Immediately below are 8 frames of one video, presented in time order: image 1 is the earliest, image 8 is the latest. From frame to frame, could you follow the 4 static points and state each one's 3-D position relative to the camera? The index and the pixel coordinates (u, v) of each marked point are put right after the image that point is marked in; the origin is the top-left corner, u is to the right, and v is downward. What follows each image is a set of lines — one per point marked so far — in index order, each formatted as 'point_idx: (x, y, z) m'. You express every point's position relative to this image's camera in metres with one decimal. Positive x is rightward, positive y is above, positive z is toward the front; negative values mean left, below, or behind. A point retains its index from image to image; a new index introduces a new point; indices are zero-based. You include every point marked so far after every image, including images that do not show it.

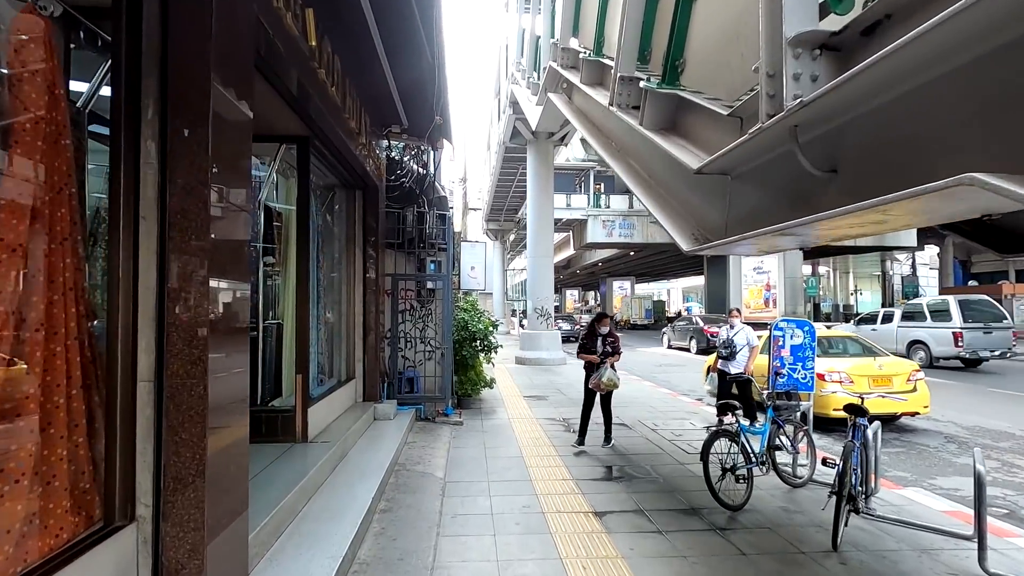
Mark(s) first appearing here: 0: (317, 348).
0: (-2.3, -0.7, +6.3) m
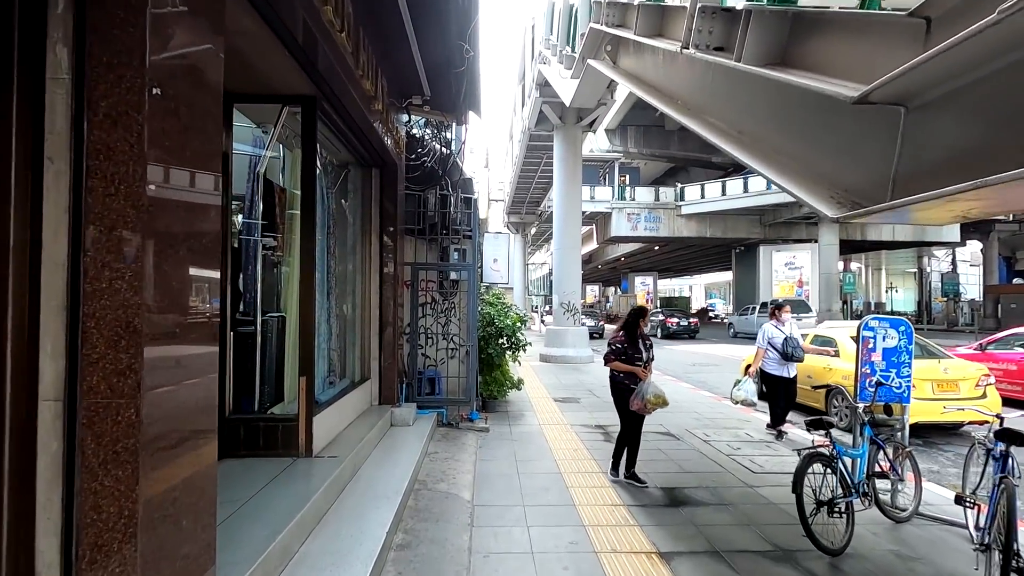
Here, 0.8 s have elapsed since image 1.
0: (-1.9, -0.6, +5.5) m
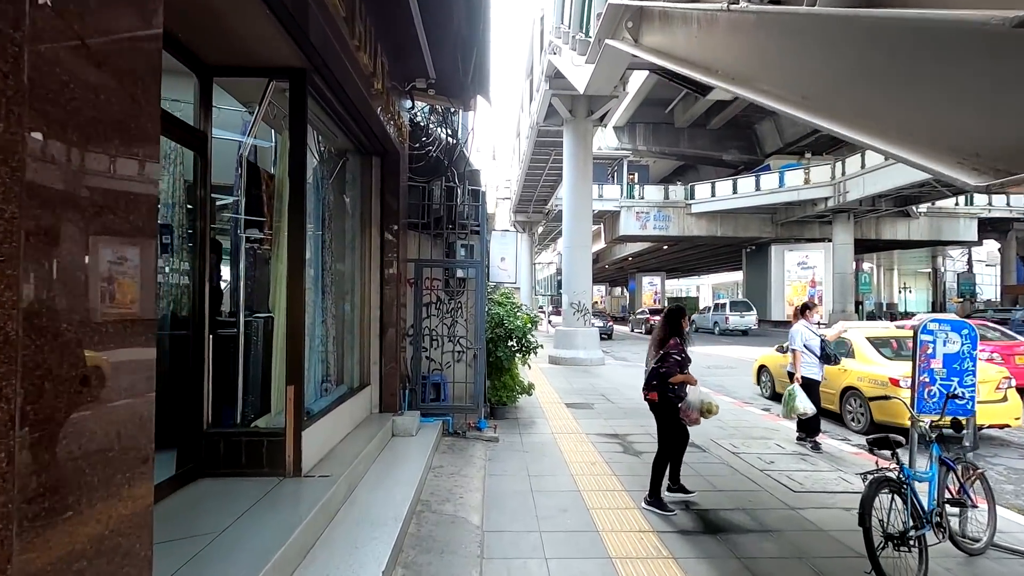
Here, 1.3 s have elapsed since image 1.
0: (-1.8, -0.6, +5.0) m
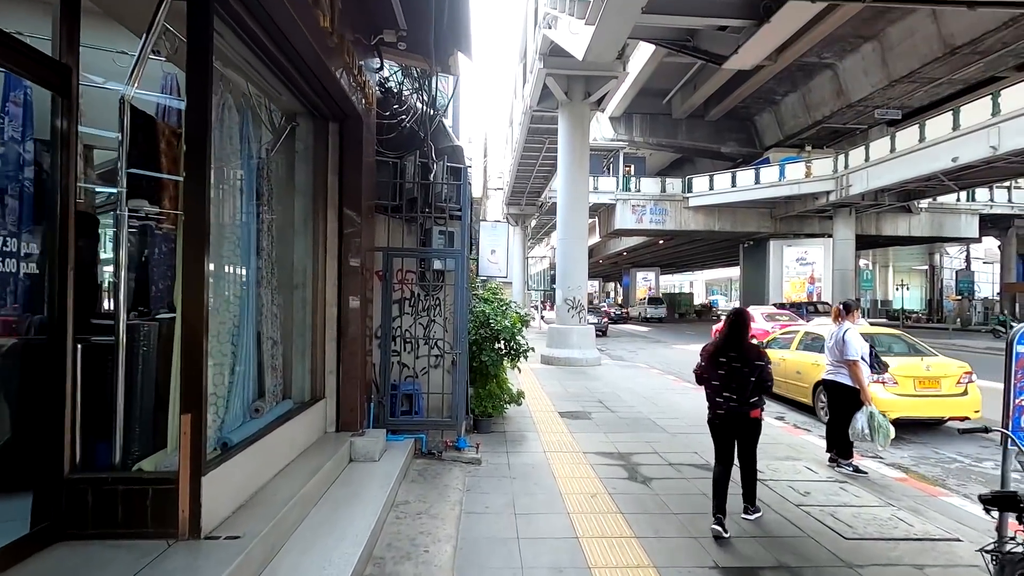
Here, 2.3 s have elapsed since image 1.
0: (-1.9, -0.5, +4.0) m
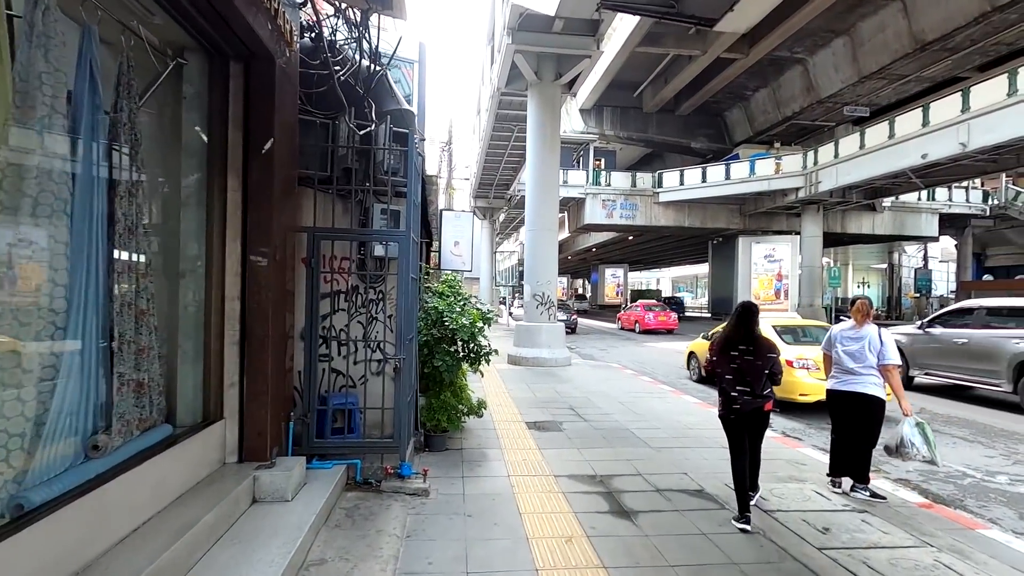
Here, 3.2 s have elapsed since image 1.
0: (-2.2, -0.5, +2.8) m
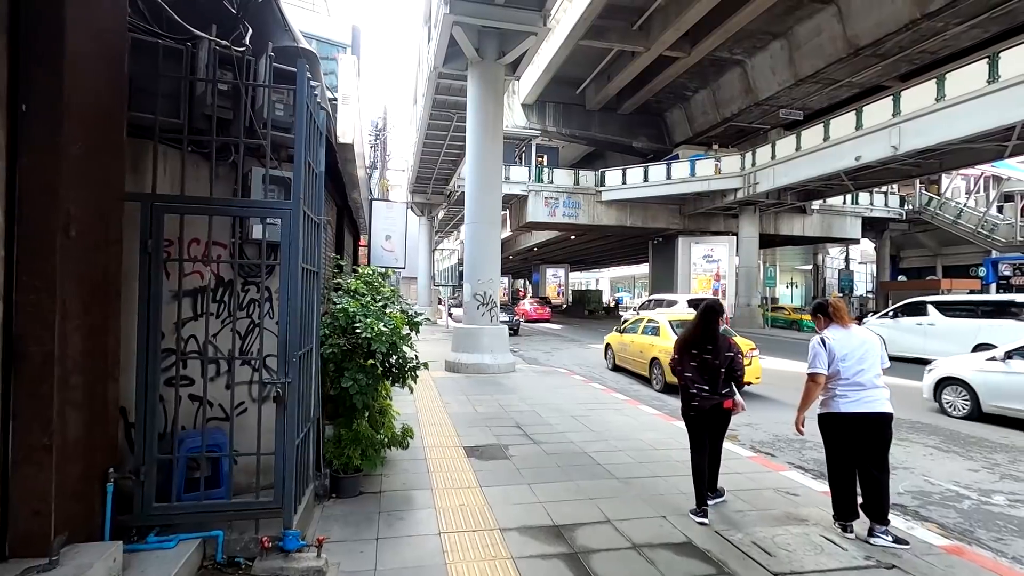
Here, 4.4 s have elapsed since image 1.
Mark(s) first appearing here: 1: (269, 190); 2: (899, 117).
0: (-2.4, -0.4, +1.4) m
1: (-1.7, +0.7, +3.7) m
2: (+14.3, +6.3, +19.7) m
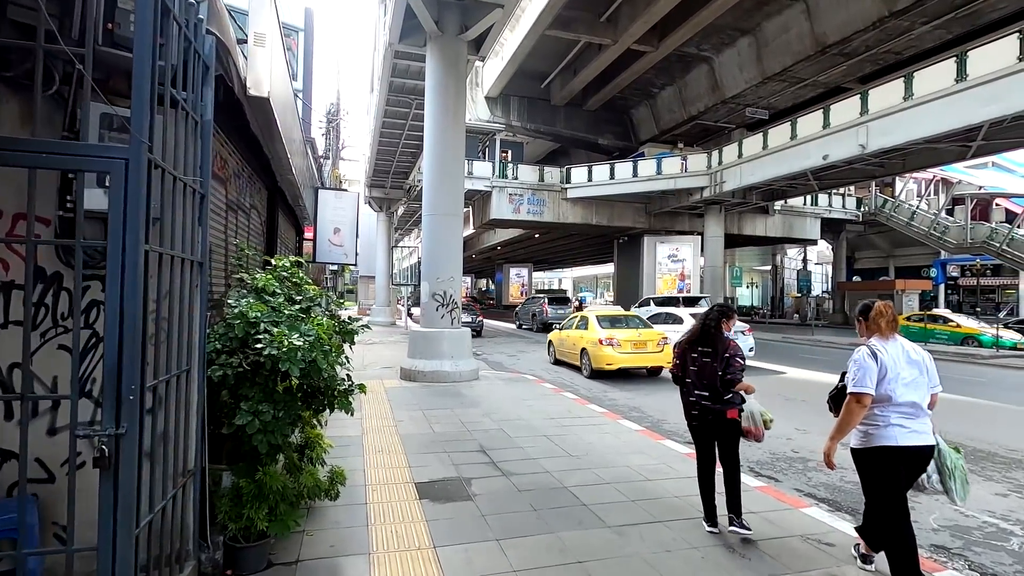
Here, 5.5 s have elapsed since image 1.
0: (-2.4, -0.4, +0.1) m
1: (-1.8, +0.7, +2.5) m
2: (+12.9, +6.3, +19.5) m
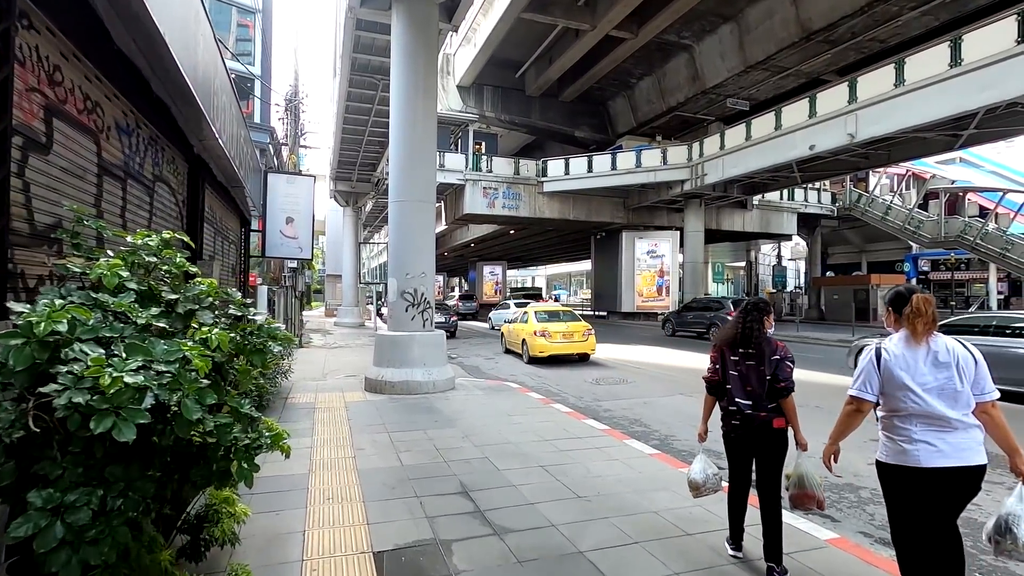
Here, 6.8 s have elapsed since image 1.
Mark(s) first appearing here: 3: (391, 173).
0: (-2.2, -0.4, -1.4) m
1: (-1.7, +0.7, +1.1) m
2: (+12.1, +6.5, +18.8) m
3: (-2.2, +2.2, +10.0) m
